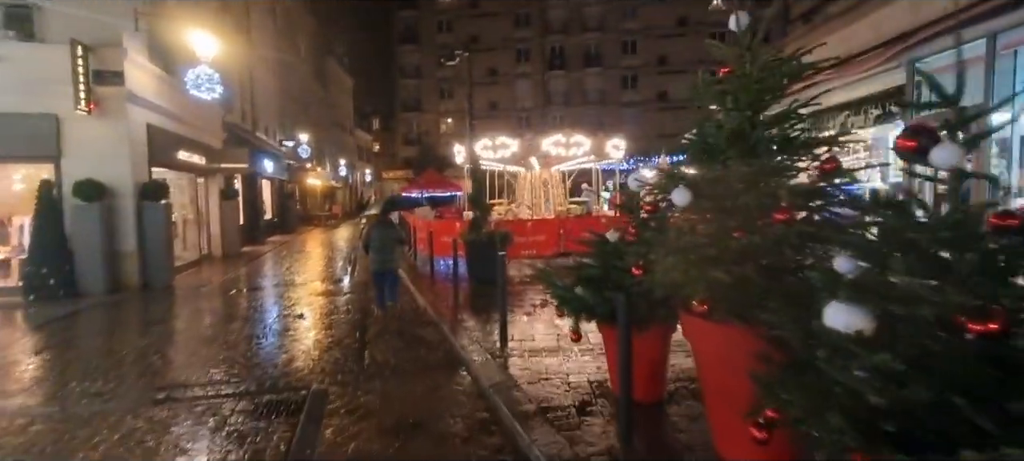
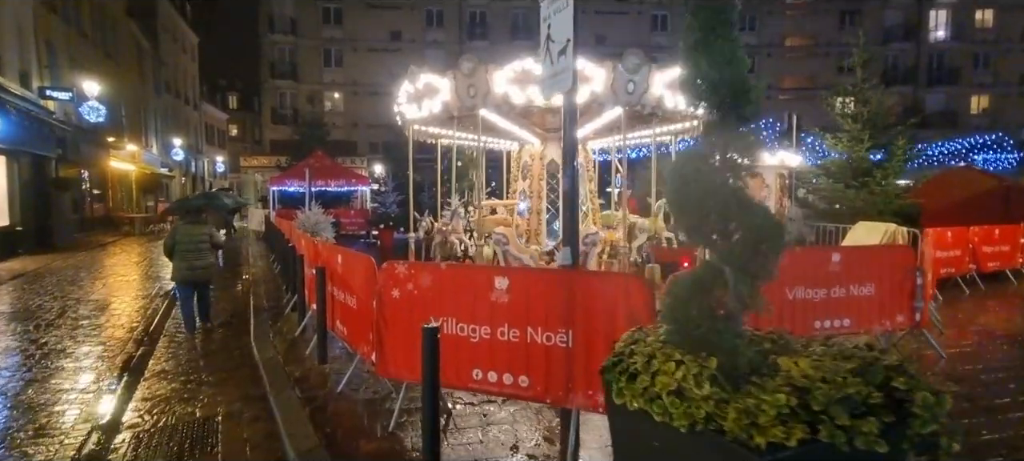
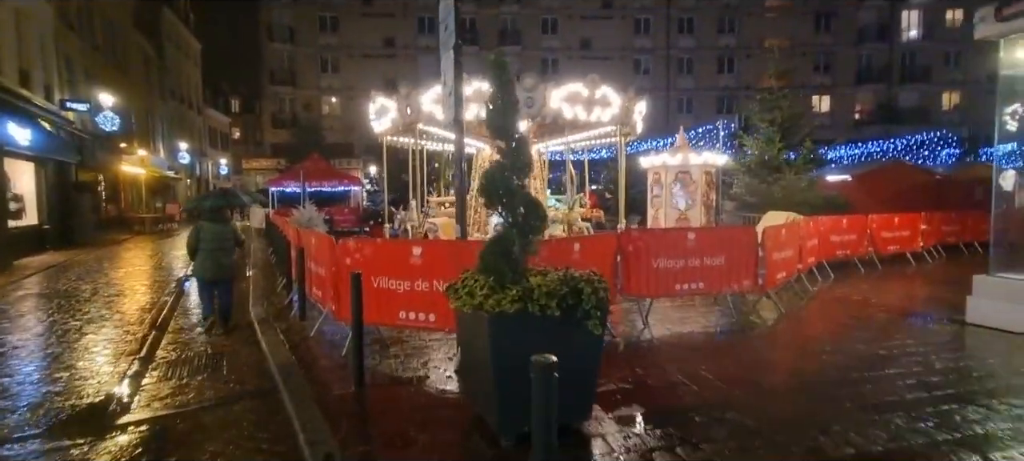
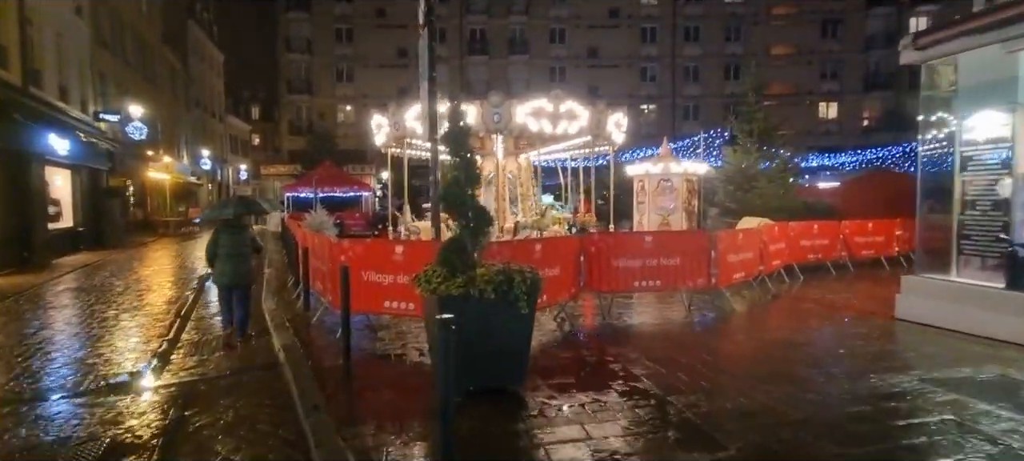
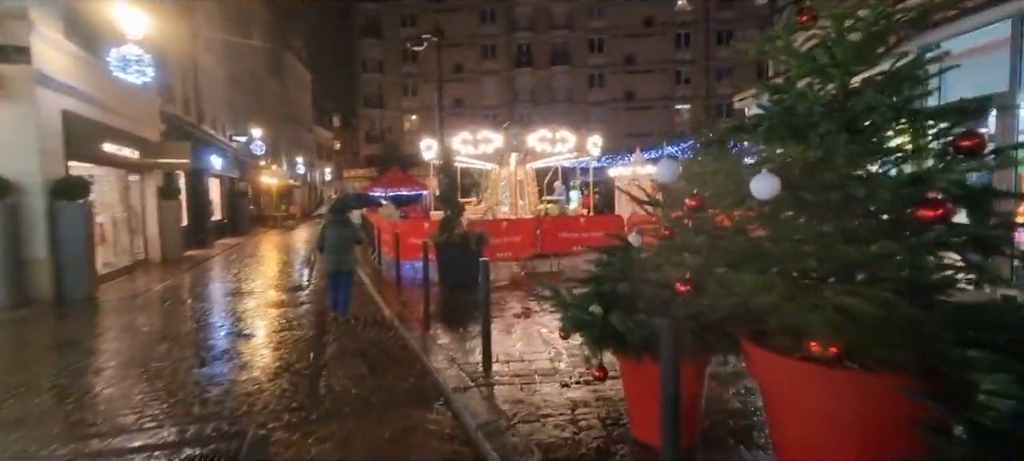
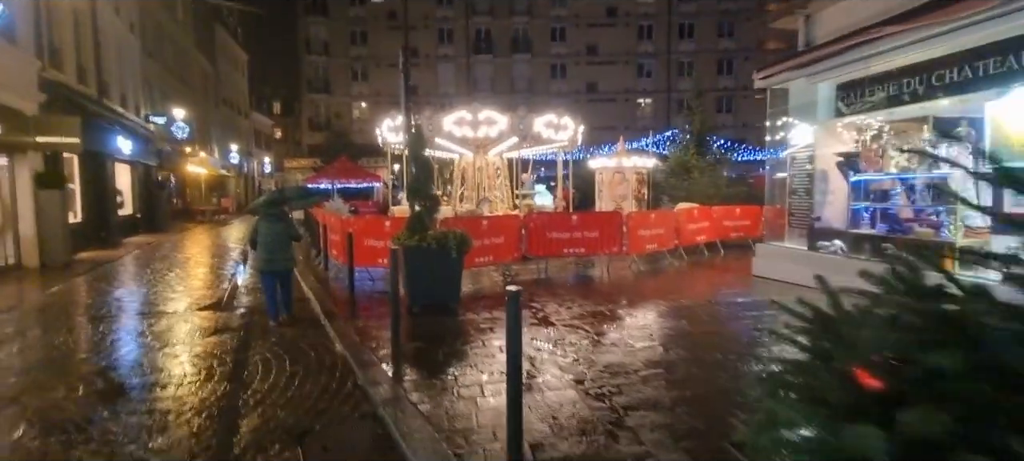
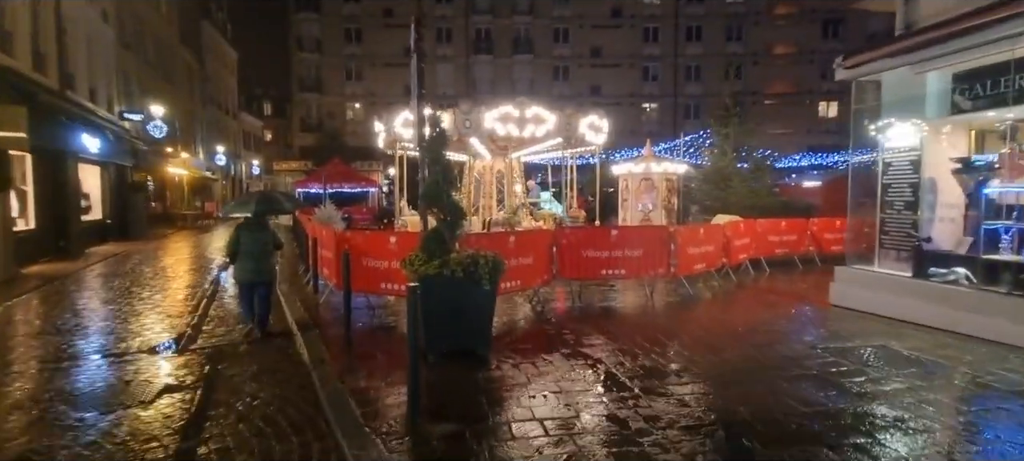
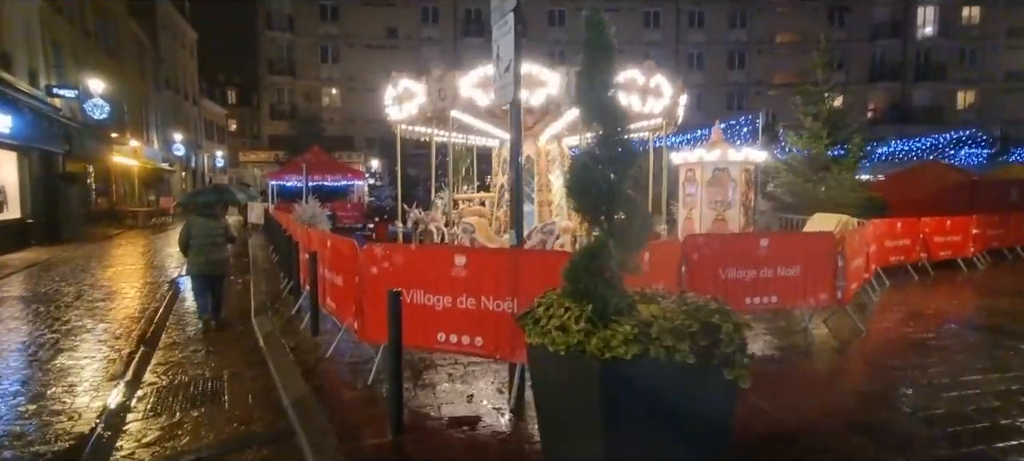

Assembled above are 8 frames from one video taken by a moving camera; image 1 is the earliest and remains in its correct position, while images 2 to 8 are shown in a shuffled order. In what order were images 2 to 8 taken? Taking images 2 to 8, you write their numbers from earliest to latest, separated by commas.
5, 6, 7, 4, 3, 8, 2
